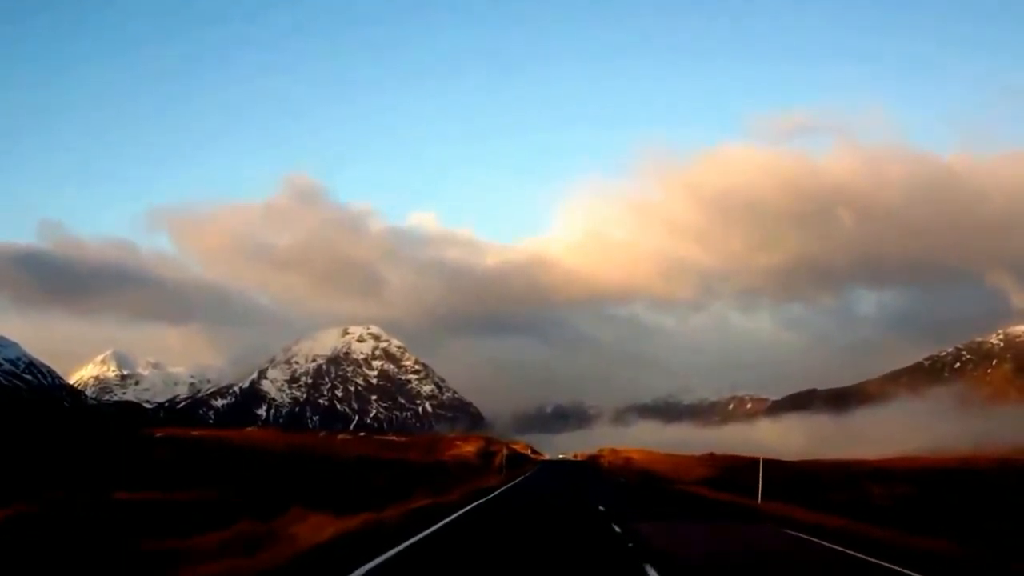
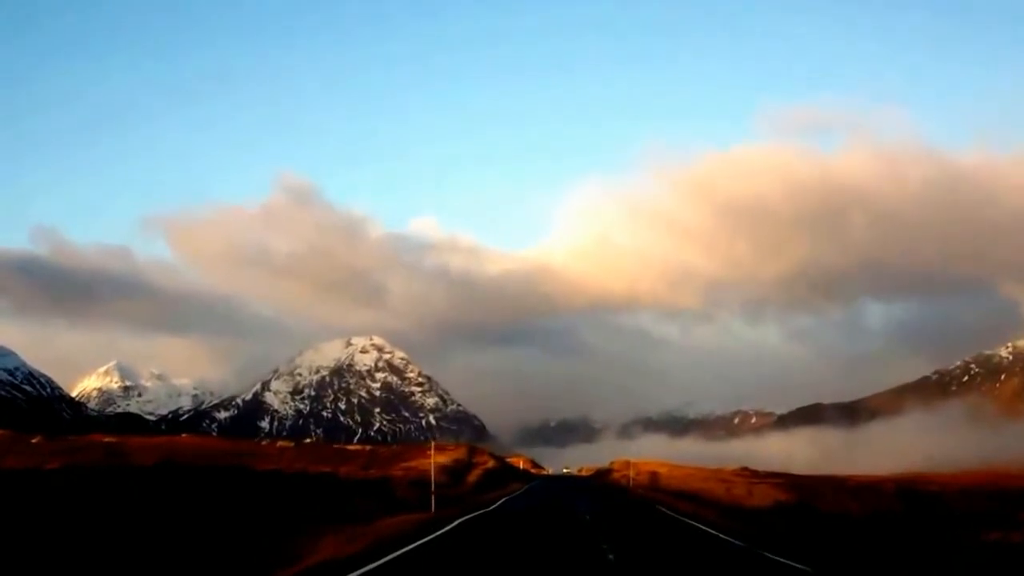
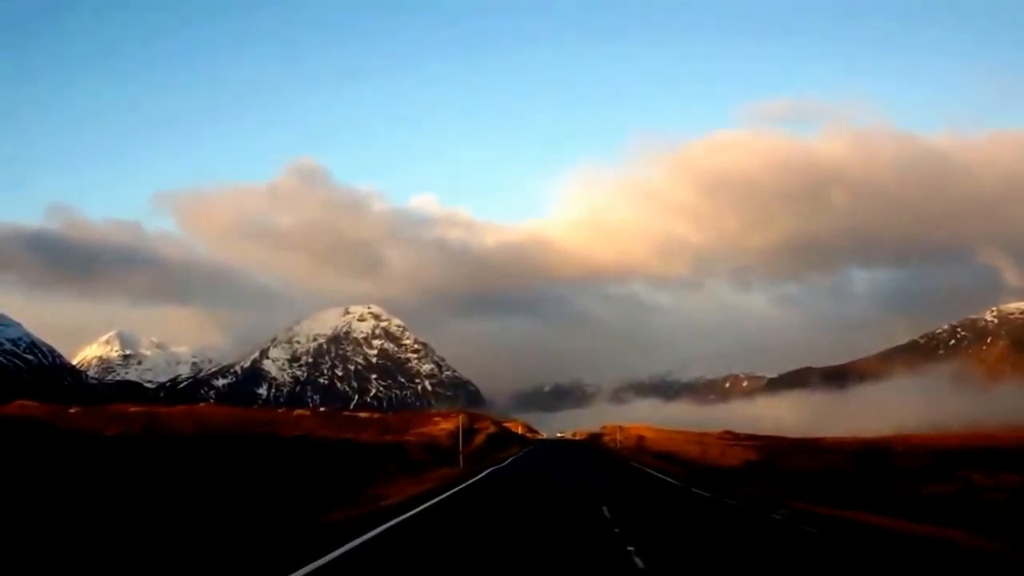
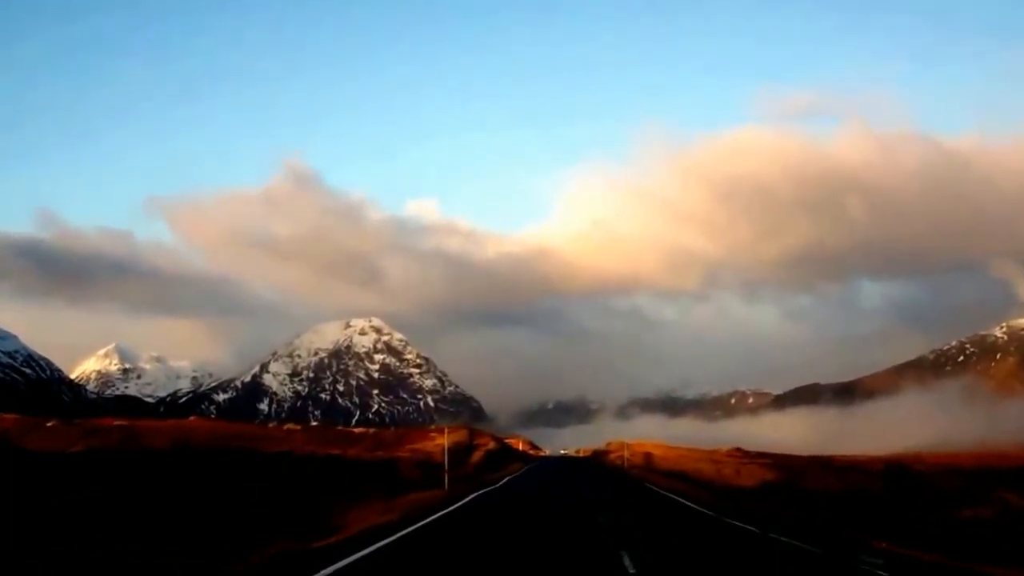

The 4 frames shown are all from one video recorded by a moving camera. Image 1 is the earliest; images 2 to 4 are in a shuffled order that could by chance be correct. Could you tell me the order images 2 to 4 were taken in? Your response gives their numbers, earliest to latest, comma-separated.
3, 4, 2
